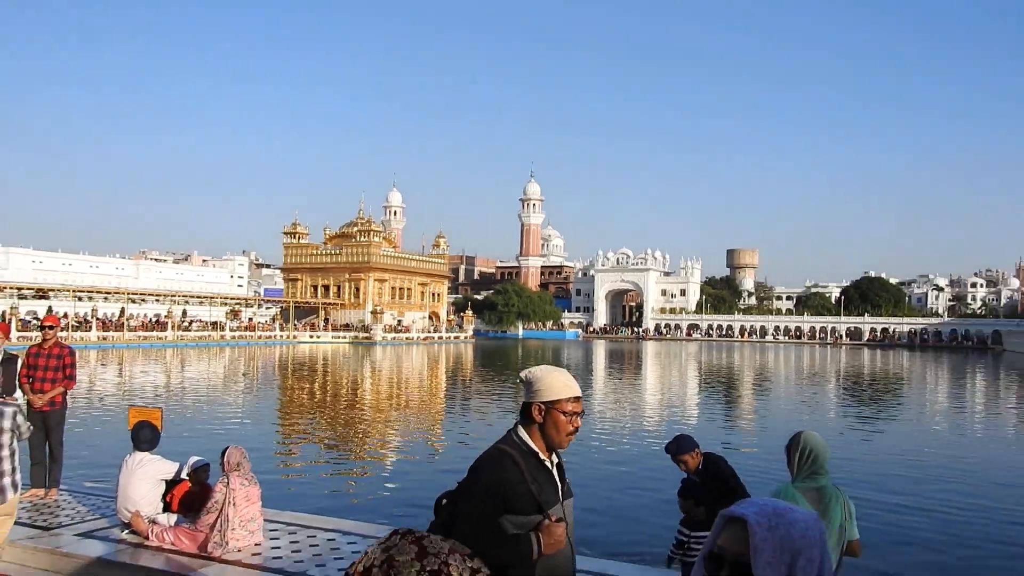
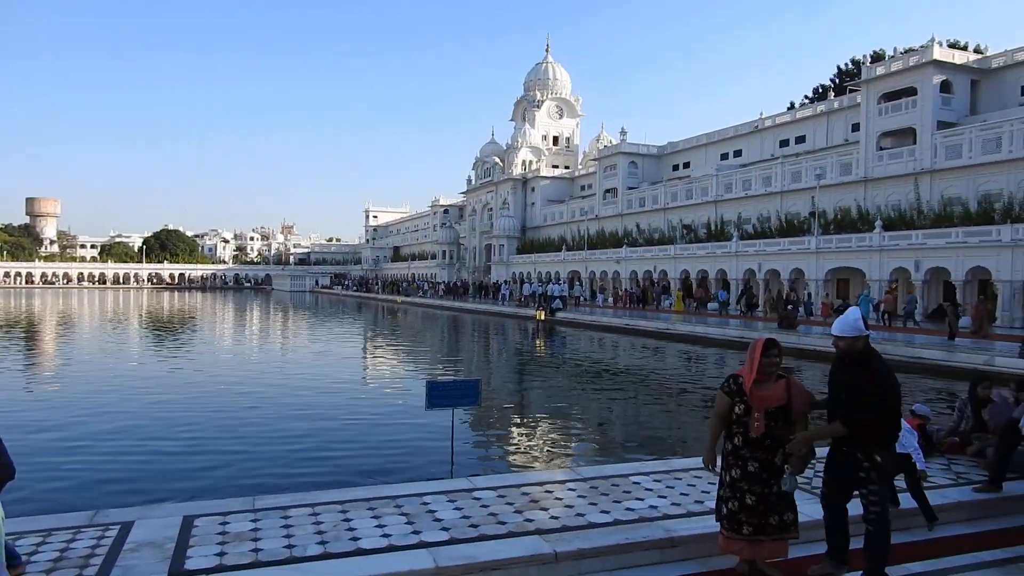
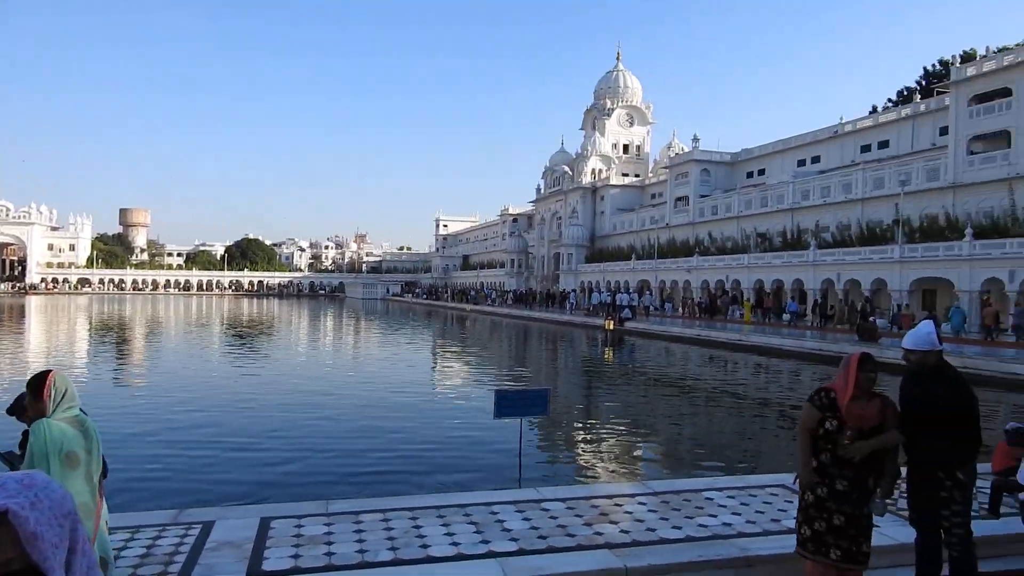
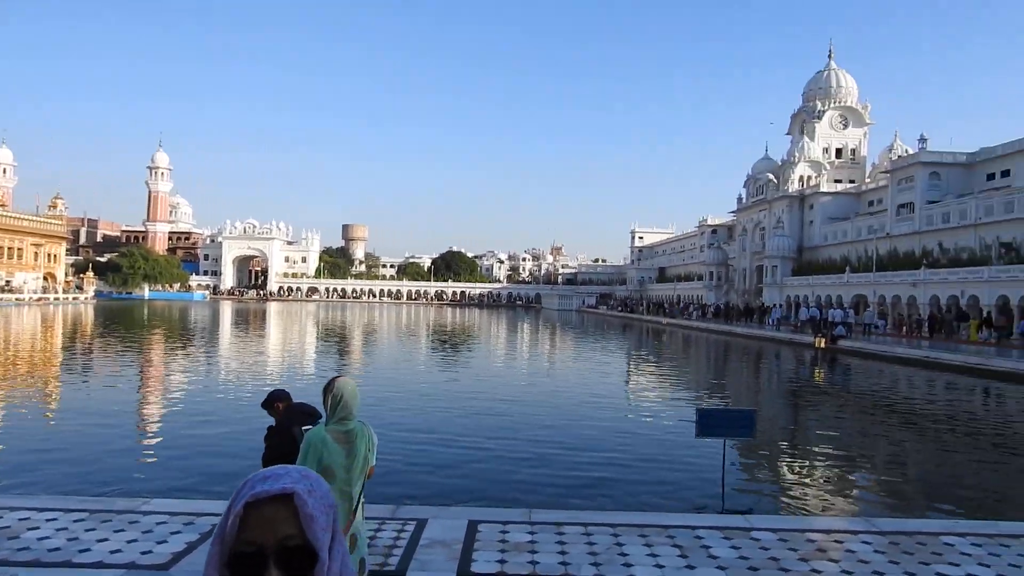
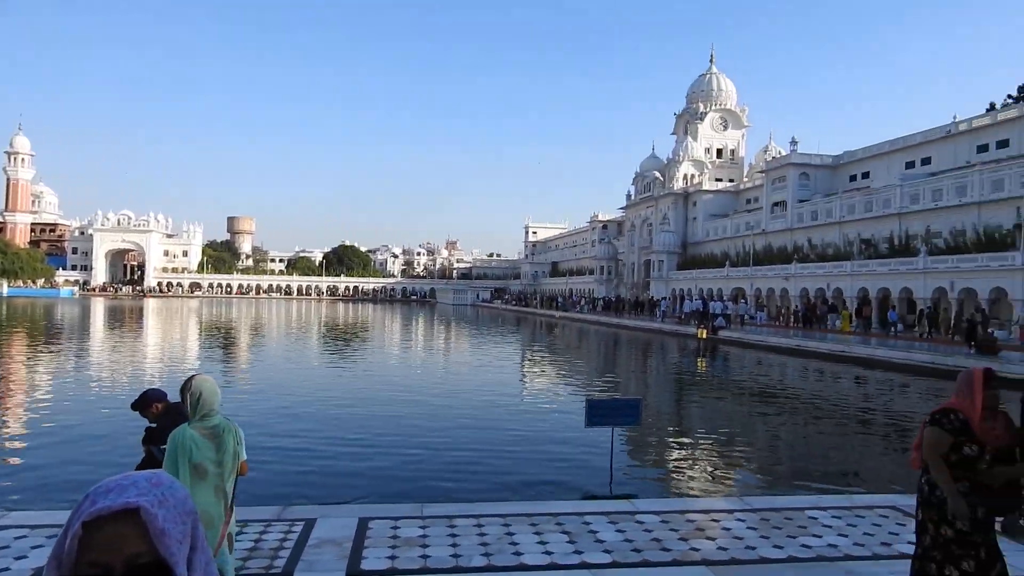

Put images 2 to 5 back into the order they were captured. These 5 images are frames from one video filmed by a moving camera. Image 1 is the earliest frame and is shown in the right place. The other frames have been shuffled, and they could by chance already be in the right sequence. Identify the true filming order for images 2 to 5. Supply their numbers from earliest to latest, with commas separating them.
4, 5, 3, 2
